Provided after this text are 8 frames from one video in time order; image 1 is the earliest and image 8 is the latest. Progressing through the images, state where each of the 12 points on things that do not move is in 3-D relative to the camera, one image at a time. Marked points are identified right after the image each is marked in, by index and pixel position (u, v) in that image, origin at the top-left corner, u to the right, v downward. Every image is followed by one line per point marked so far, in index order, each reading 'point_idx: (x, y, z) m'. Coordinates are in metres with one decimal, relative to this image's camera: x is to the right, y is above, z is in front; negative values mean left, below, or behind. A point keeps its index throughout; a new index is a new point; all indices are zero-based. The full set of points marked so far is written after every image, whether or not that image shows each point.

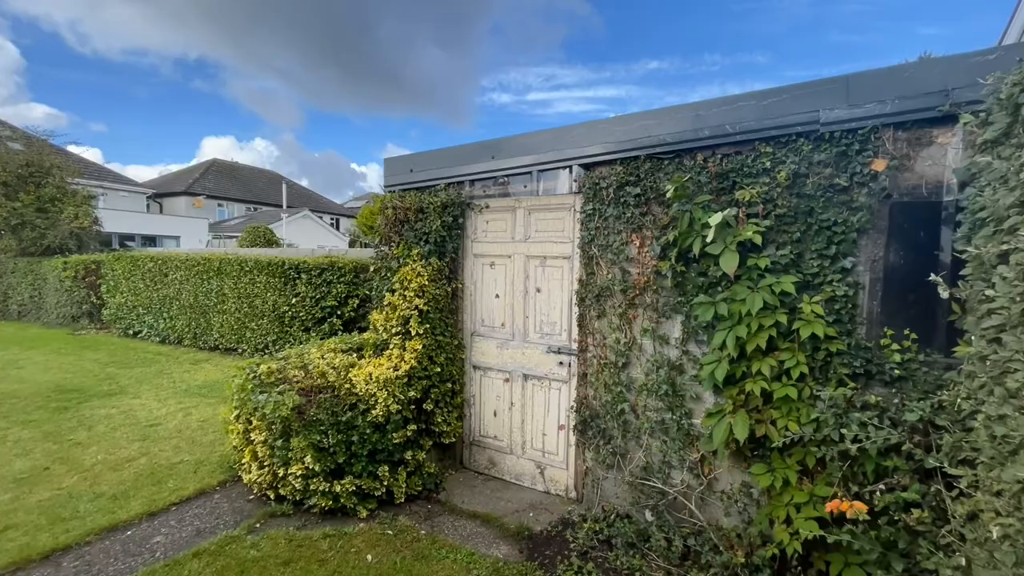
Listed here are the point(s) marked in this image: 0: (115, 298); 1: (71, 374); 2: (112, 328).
0: (-8.5, -0.2, +9.4) m
1: (-6.3, -1.2, +6.4) m
2: (-8.6, -0.9, +9.5) m
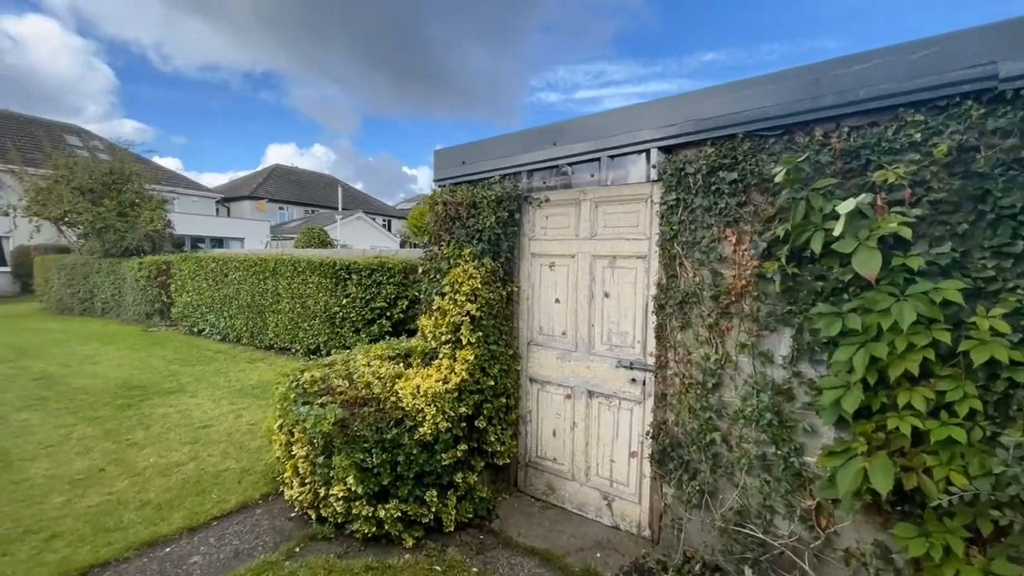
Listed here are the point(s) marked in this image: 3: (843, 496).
0: (-7.4, -0.2, +9.8) m
1: (-5.6, -1.2, +6.6) m
2: (-7.5, -0.9, +9.9) m
3: (+1.5, -0.9, +2.0) m
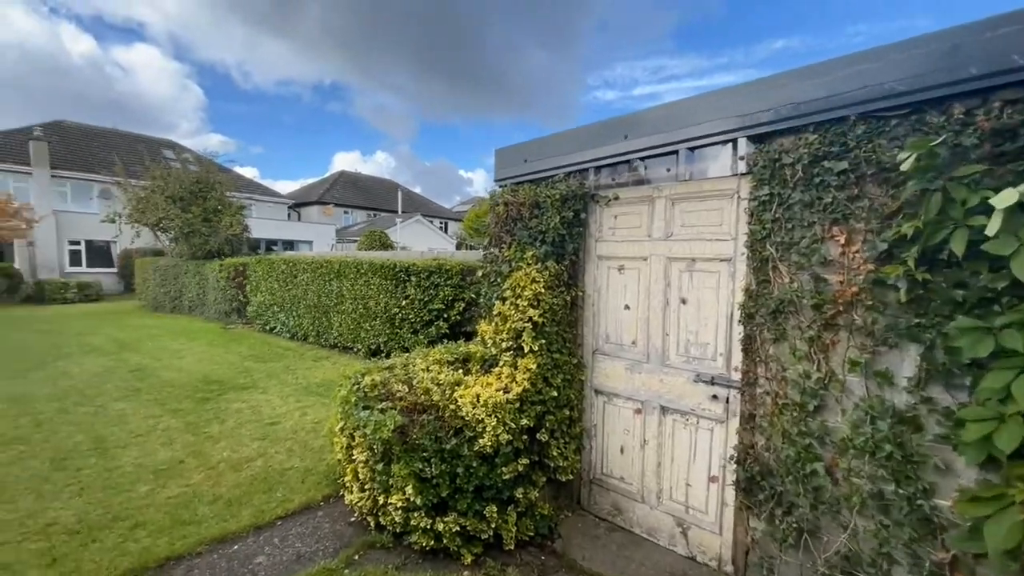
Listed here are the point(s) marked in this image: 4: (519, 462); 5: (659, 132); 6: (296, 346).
0: (-6.1, -0.2, +10.4) m
1: (-4.7, -1.2, +7.0) m
2: (-6.2, -0.9, +10.6) m
3: (+1.8, -1.0, +1.6) m
4: (0.0, -1.1, +2.7) m
5: (+0.9, +0.9, +2.6) m
6: (-4.2, -1.1, +8.6) m
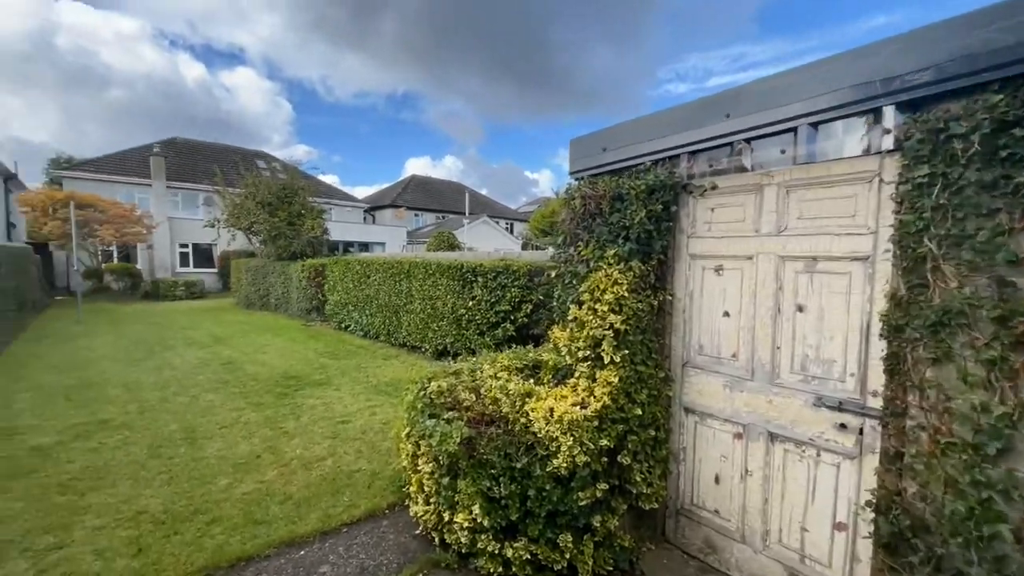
0: (-4.4, -0.2, +10.9) m
1: (-3.6, -1.2, +7.4) m
2: (-4.6, -0.9, +11.1) m
3: (+2.0, -1.0, +1.1) m
4: (+0.5, -1.1, +2.4) m
5: (+1.3, +0.9, +2.2) m
6: (-2.9, -1.1, +8.9) m
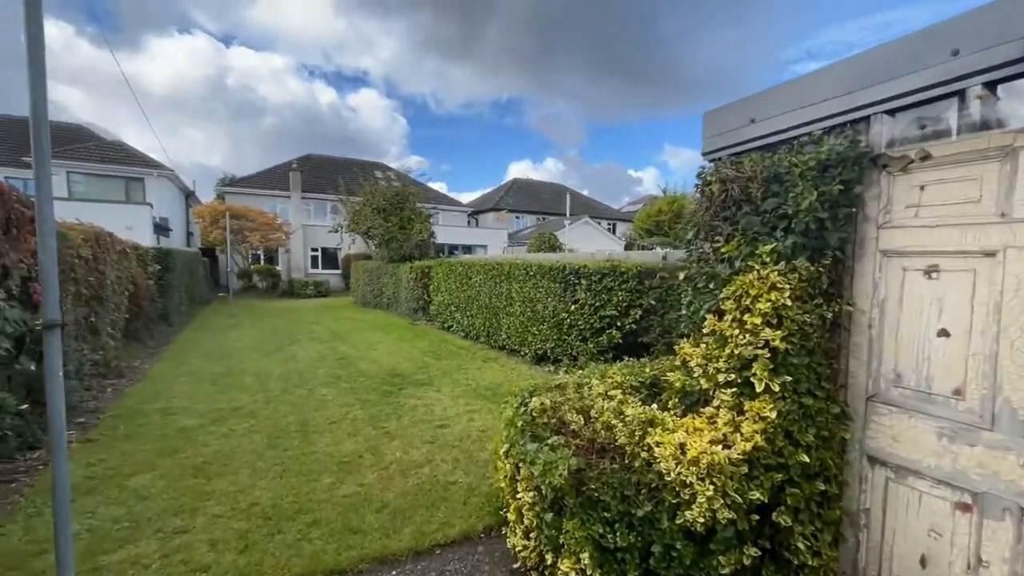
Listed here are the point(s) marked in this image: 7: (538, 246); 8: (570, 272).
0: (-1.9, -0.2, +11.3) m
1: (-1.9, -1.2, +7.6) m
2: (-2.0, -0.9, +11.5) m
3: (+2.2, -1.0, +0.2) m
4: (+1.0, -1.1, +1.9) m
5: (+1.8, +0.9, +1.5) m
6: (-0.9, -1.2, +8.9) m
7: (+0.8, +1.3, +13.1) m
8: (+0.9, +0.2, +6.6) m
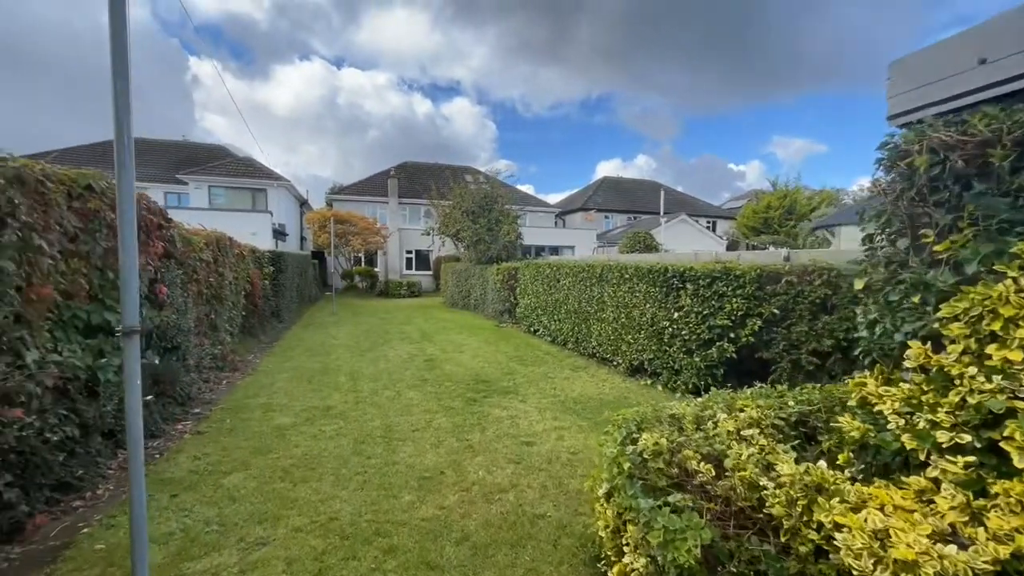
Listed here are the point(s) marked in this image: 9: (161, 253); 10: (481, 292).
0: (+0.3, -0.3, +11.0) m
1: (-0.4, -1.3, +7.4) m
2: (+0.2, -0.9, +11.2) m
3: (+2.2, -1.1, -0.7) m
4: (+1.3, -1.2, +1.2) m
5: (+2.0, +0.8, +0.7) m
6: (+0.8, -1.2, +8.4) m
7: (+3.3, +1.2, +12.3) m
8: (+2.2, +0.2, +5.9) m
9: (-3.7, +0.4, +4.6) m
10: (-1.0, -0.1, +14.3) m
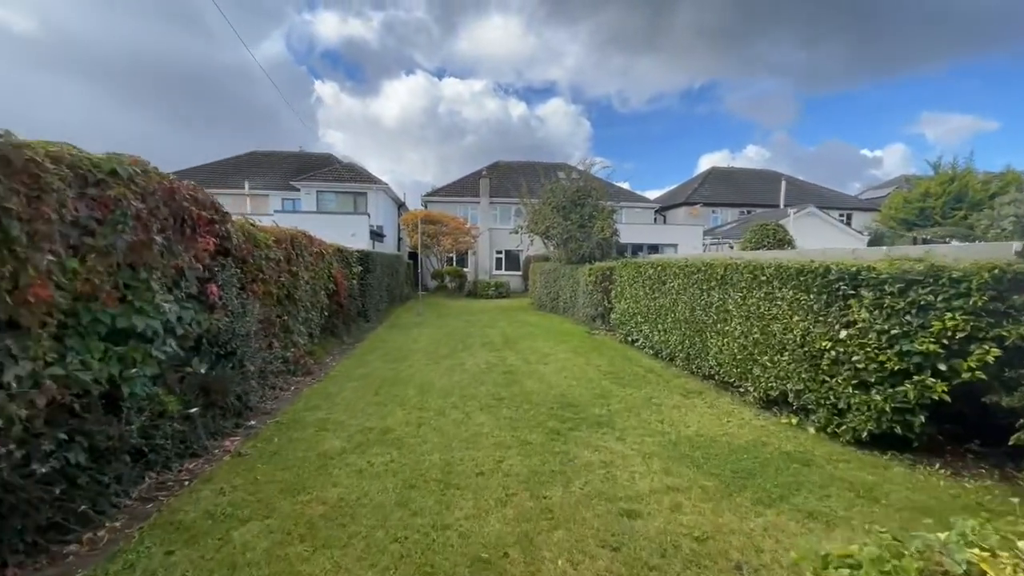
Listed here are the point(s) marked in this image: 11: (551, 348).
0: (+2.4, -0.3, +9.6) m
1: (+0.9, -1.3, +6.2) m
2: (+2.3, -1.0, +9.8) m
3: (+1.8, -1.1, -2.2) m
4: (+1.3, -1.2, -0.2) m
5: (+1.9, +0.8, -0.9) m
6: (+2.4, -1.3, +7.0) m
7: (+5.6, +1.1, +10.2) m
8: (+3.1, +0.1, +4.2) m
9: (-2.9, +0.4, +4.2) m
10: (+1.8, -0.2, +13.1) m
11: (+0.8, -1.2, +8.7) m
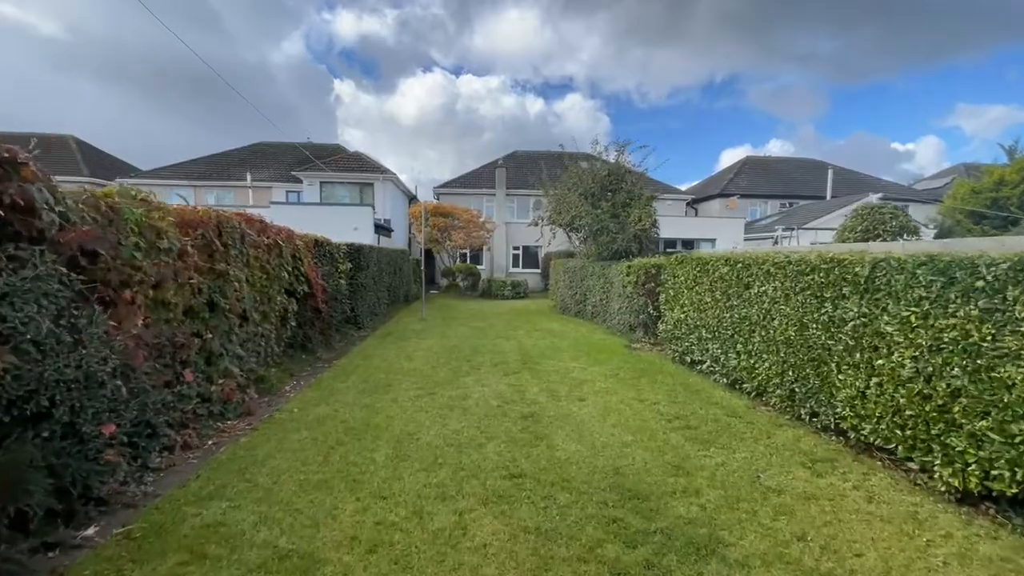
0: (+2.7, -0.4, +7.4) m
1: (+1.1, -1.4, +4.1) m
2: (+2.7, -1.1, +7.6) m
3: (+1.7, -1.3, -4.3) m
4: (+1.3, -1.3, -2.3) m
5: (+1.9, +0.6, -3.0) m
6: (+2.6, -1.4, +4.8) m
7: (+6.0, +1.0, +7.9) m
8: (+3.3, 0.0, +2.0) m
9: (-2.7, +0.3, +2.2) m
10: (+2.2, -0.2, +10.9) m
11: (+1.1, -1.2, +6.6) m
